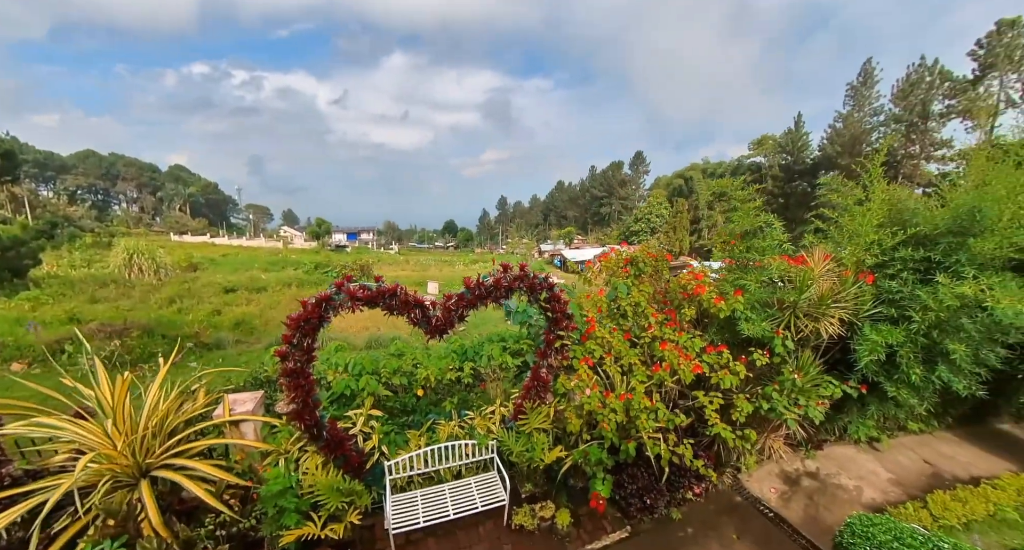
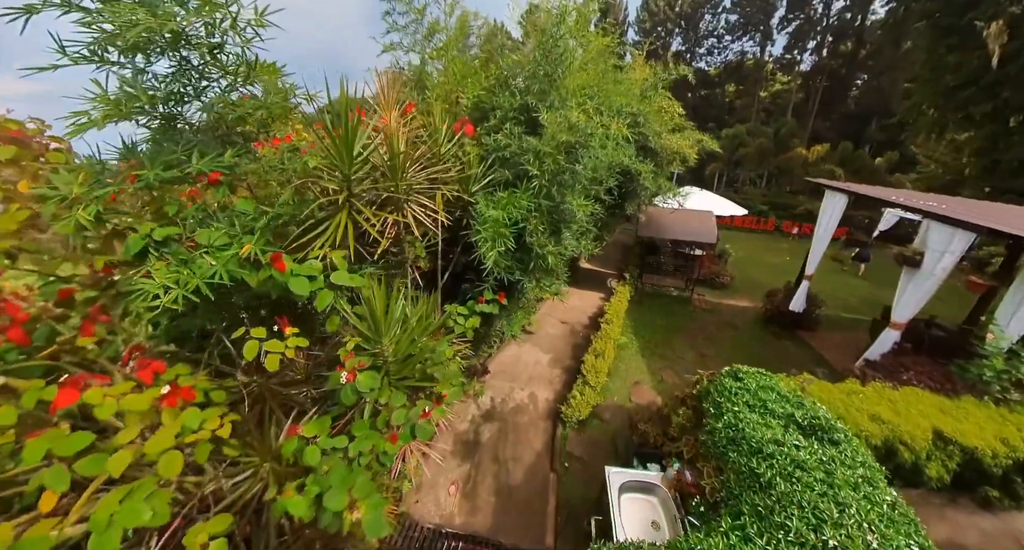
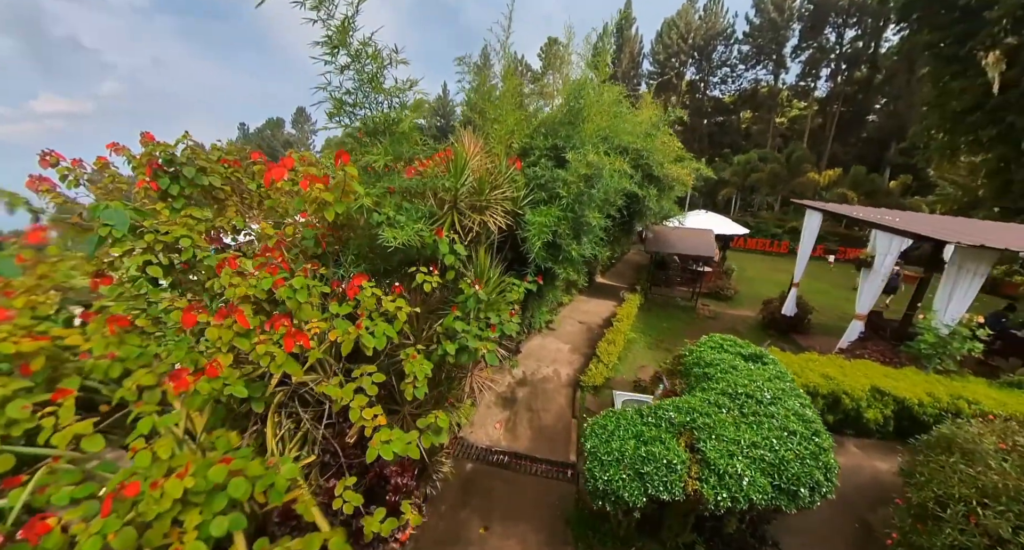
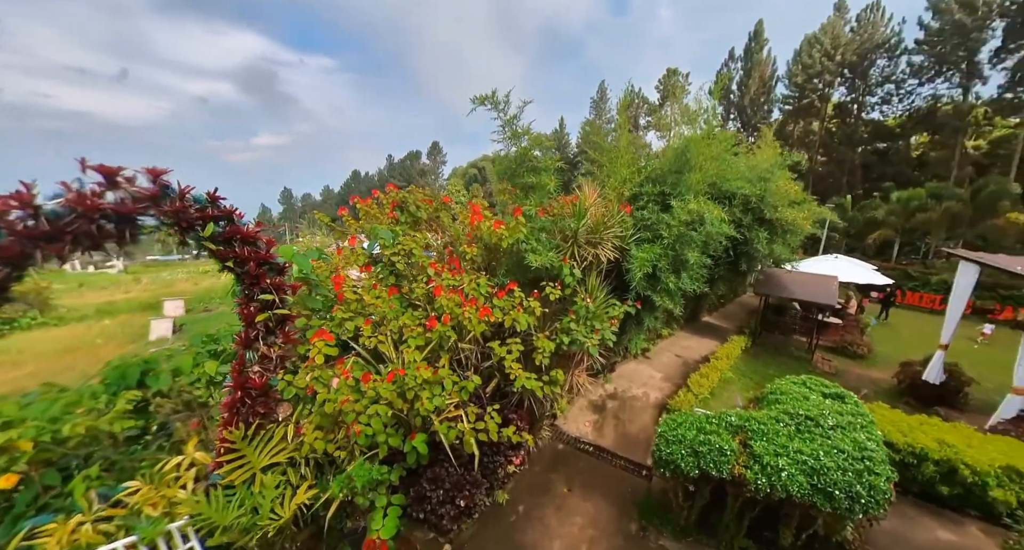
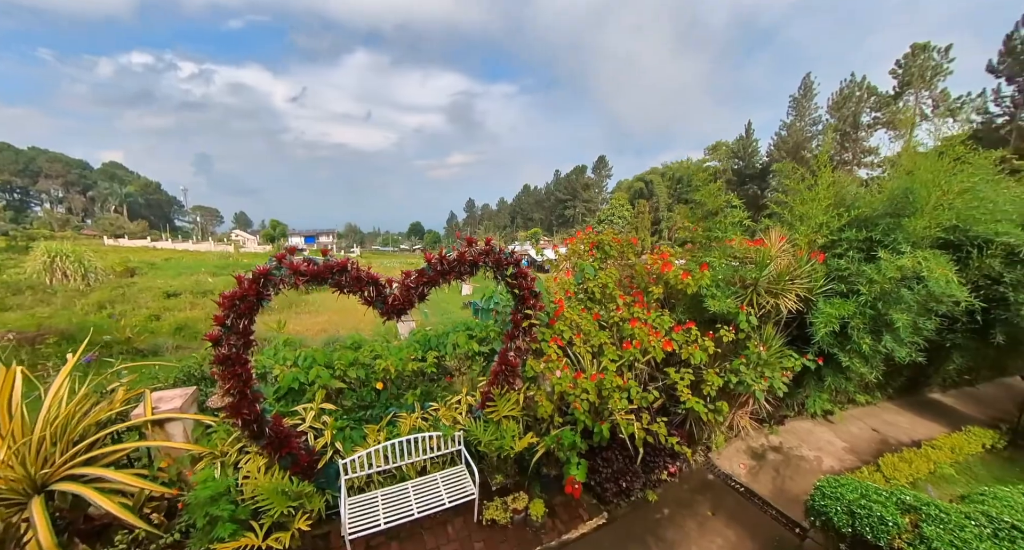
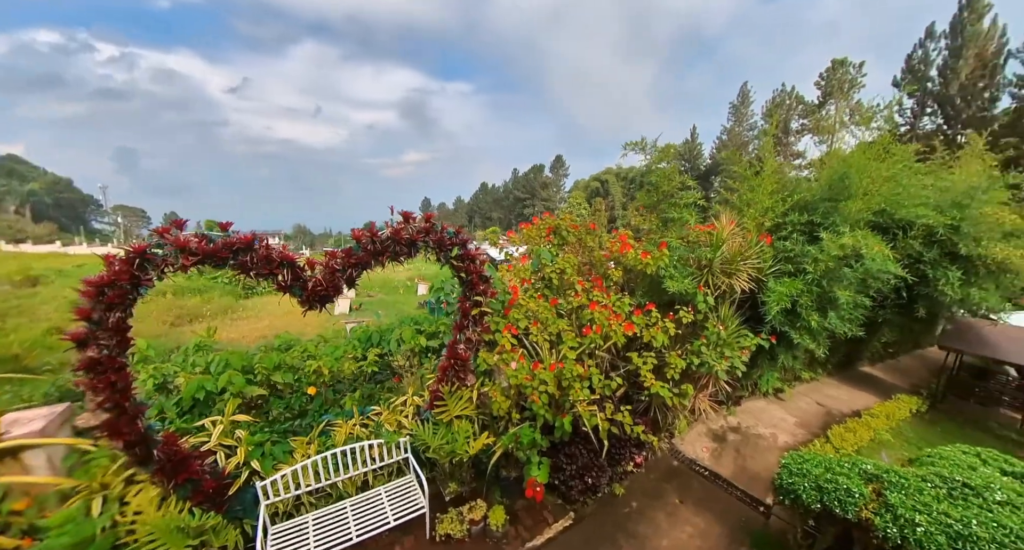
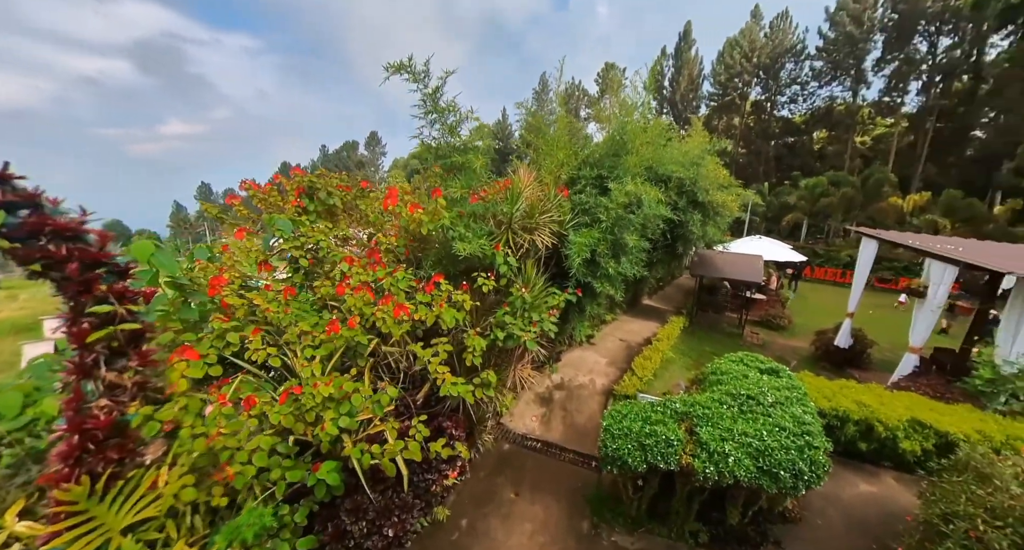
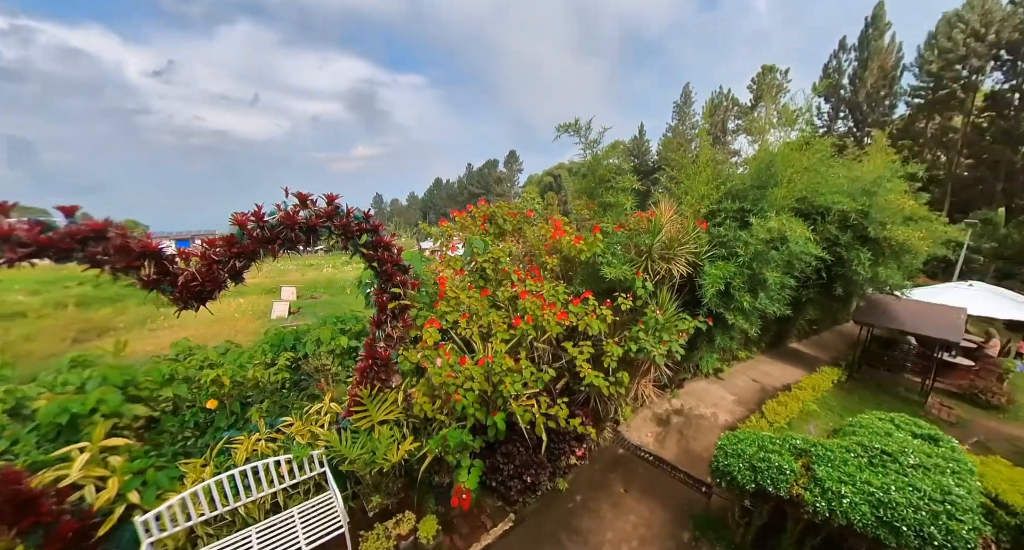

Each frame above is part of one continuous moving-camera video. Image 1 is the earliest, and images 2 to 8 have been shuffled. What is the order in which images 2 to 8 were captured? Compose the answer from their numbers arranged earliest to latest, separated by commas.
5, 6, 8, 4, 7, 3, 2
